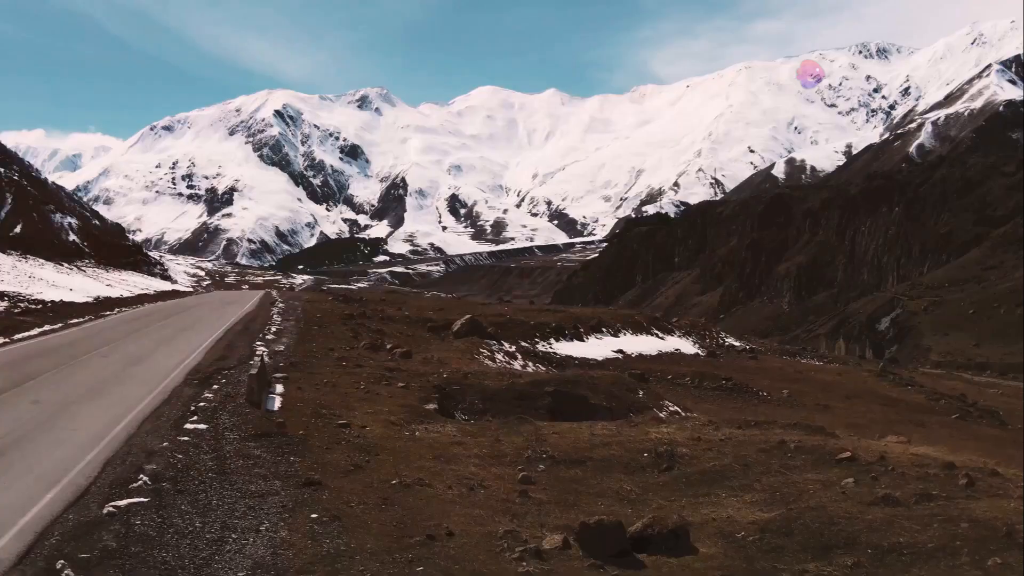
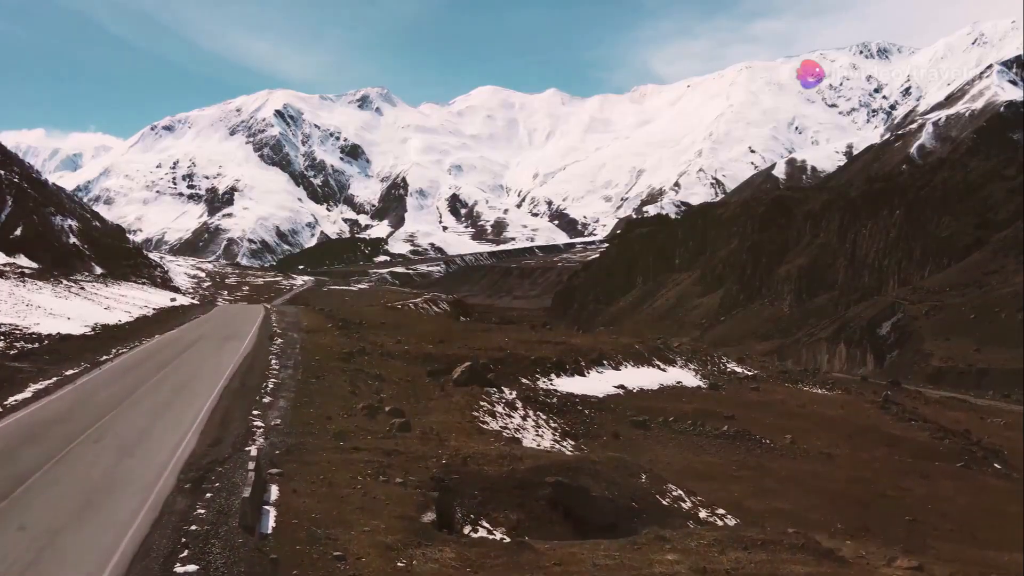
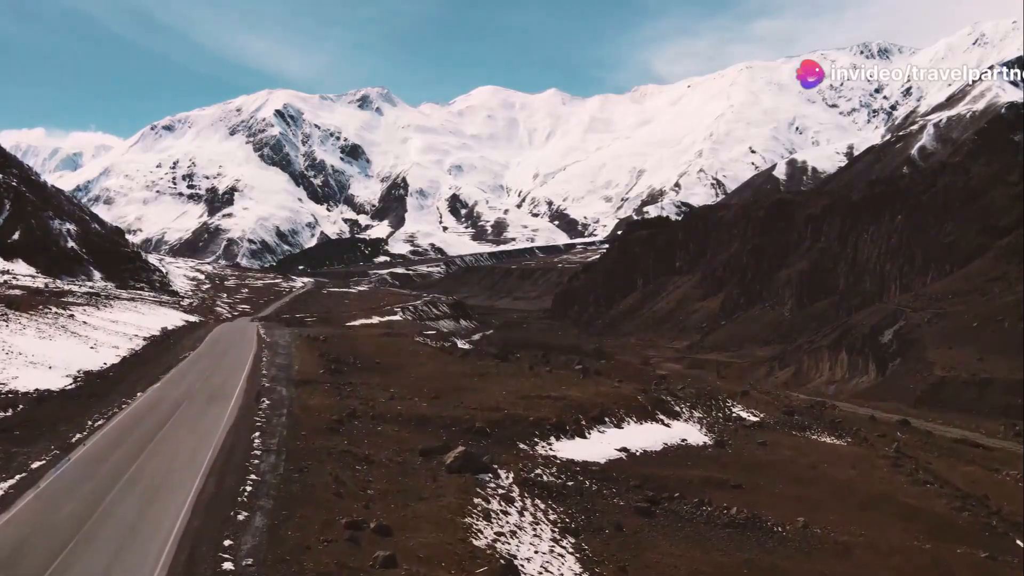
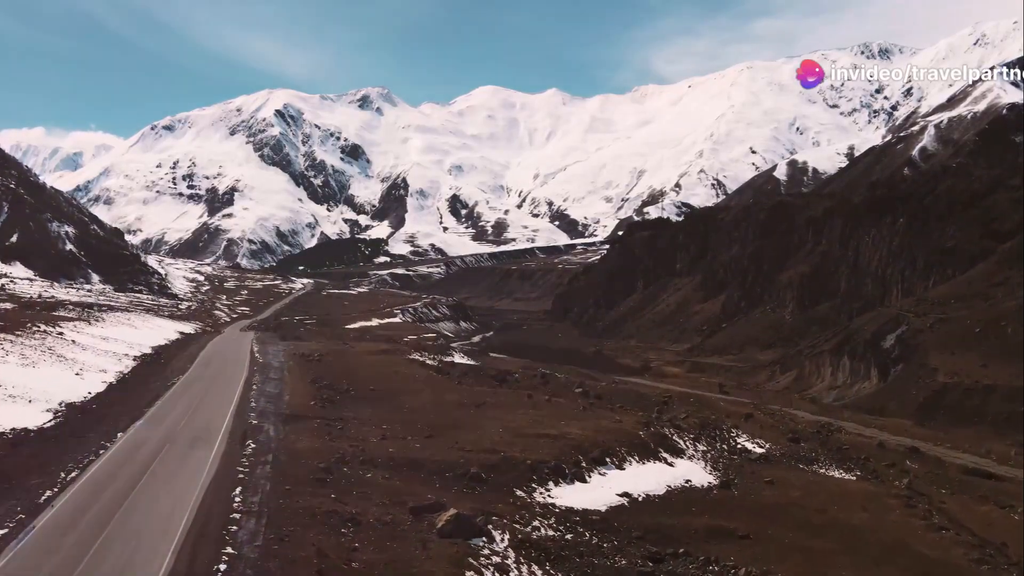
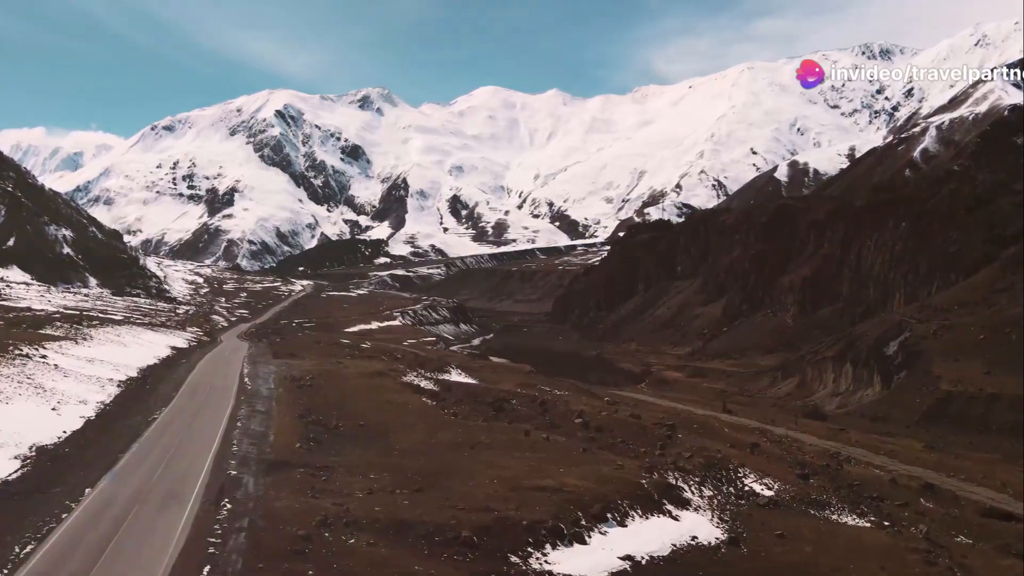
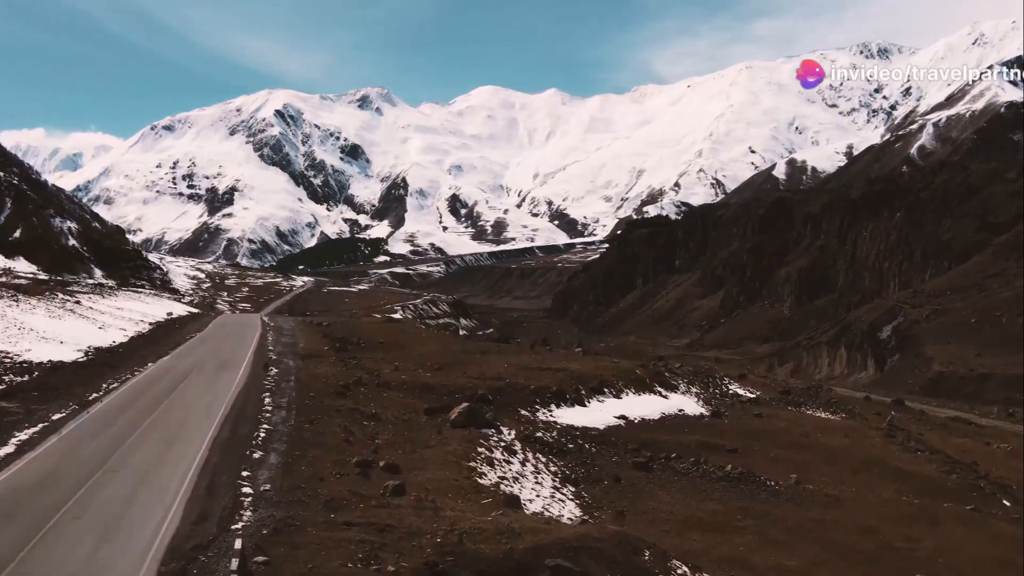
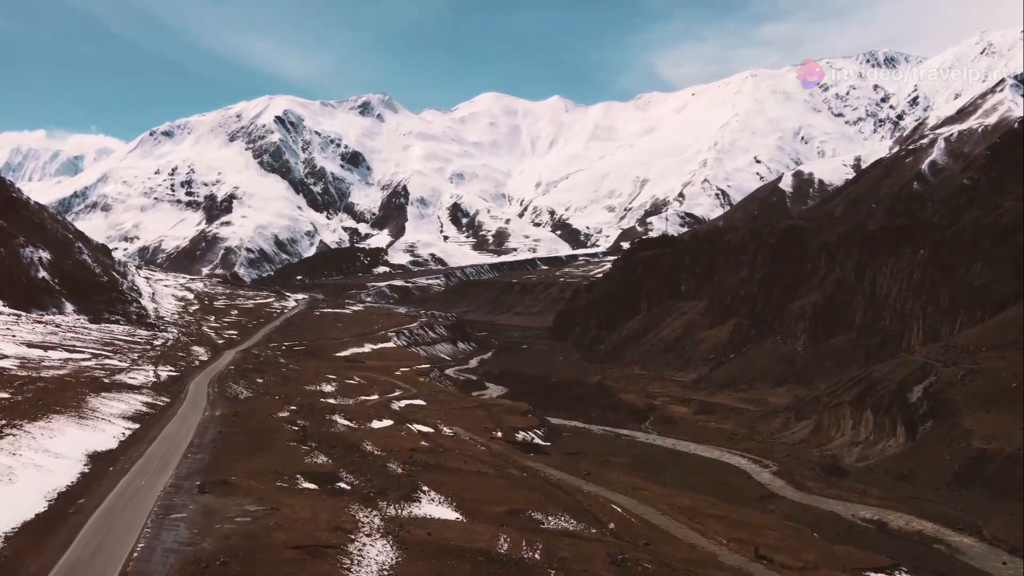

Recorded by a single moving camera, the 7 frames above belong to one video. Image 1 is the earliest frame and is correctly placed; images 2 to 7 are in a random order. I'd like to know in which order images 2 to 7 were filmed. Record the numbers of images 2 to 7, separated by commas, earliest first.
2, 6, 3, 4, 5, 7
